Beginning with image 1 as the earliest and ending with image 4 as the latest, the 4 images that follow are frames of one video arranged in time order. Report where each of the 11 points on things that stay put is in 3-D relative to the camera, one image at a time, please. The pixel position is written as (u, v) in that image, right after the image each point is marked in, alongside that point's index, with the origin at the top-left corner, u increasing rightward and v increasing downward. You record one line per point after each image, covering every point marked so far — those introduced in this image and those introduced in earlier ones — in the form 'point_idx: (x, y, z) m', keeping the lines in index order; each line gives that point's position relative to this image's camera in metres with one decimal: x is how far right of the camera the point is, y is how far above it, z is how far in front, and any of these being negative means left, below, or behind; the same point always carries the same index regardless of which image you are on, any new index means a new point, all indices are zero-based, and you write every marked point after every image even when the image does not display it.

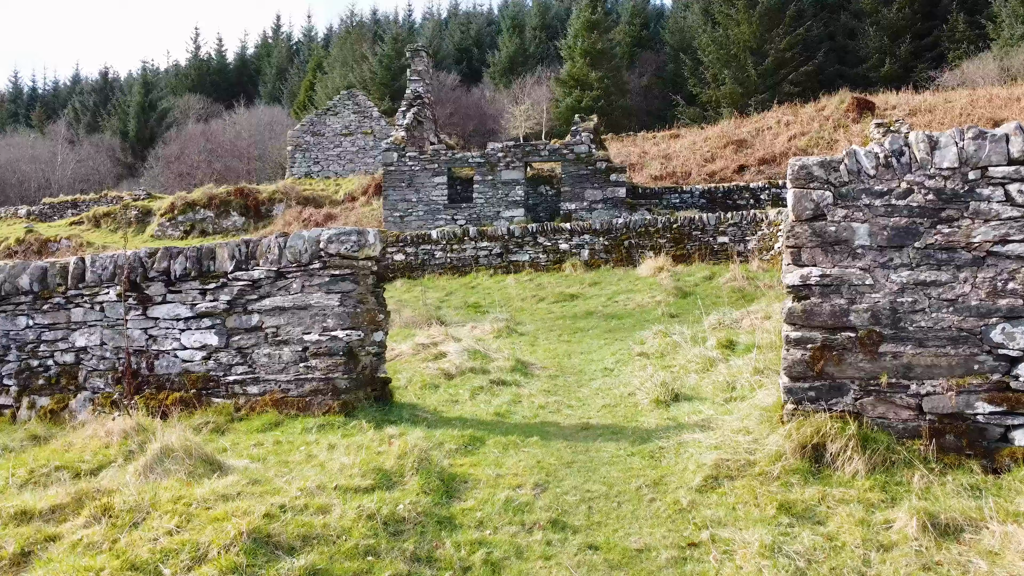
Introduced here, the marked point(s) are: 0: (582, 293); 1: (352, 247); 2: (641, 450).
0: (+1.1, -0.1, +10.9) m
1: (-0.9, +0.2, +4.0) m
2: (+0.6, -0.8, +3.5) m
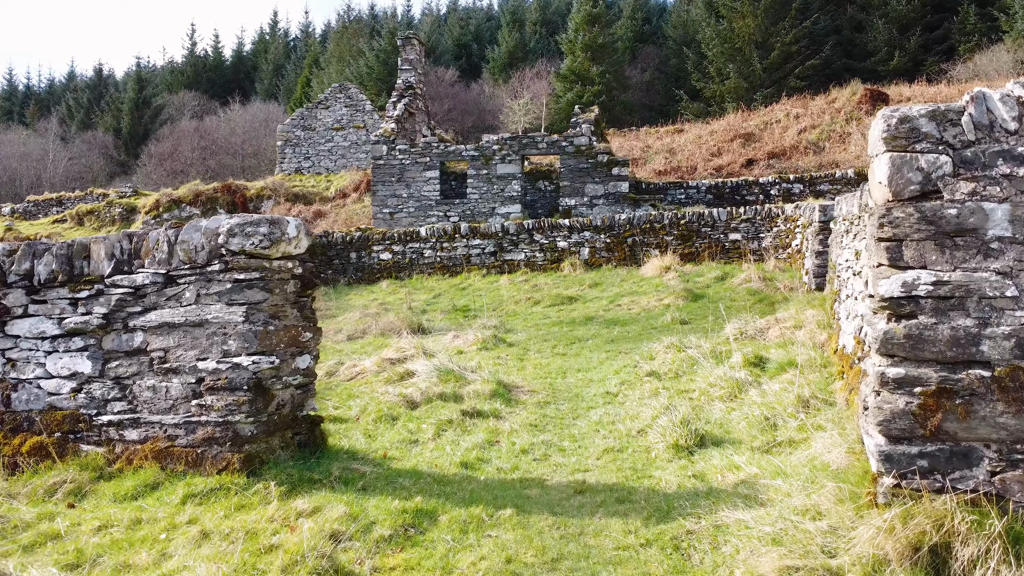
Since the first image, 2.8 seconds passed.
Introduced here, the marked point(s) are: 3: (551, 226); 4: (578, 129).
0: (+1.0, -0.1, +9.9) m
1: (-1.0, +0.2, +2.9) m
2: (+0.5, -0.8, +2.4) m
3: (+0.6, +1.0, +11.4) m
4: (+1.3, +3.0, +13.8) m
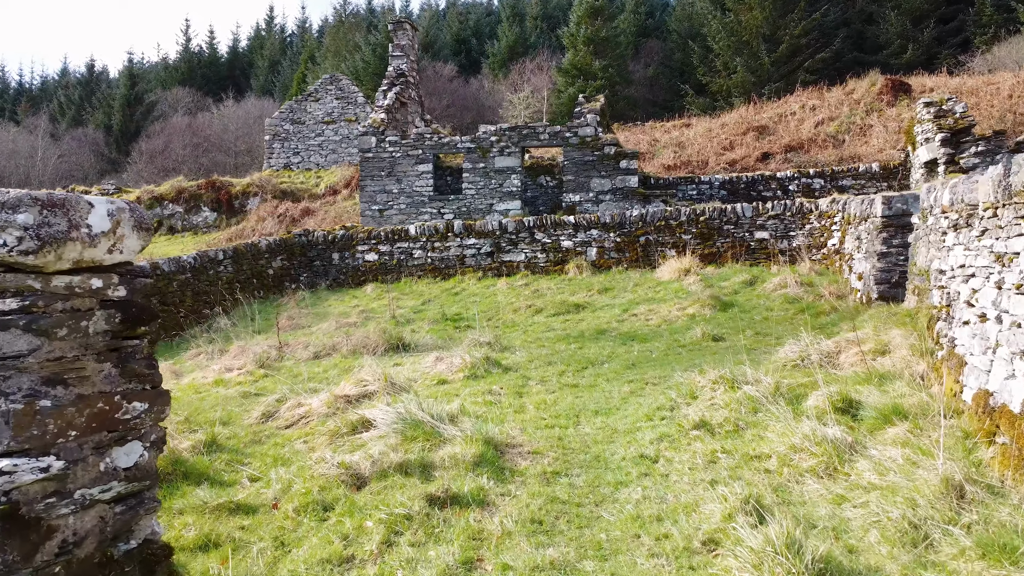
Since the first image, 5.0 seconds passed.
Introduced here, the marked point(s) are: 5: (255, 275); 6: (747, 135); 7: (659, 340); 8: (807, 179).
0: (+0.9, -0.2, +8.5) m
1: (-1.1, +0.1, +1.6) m
2: (+0.5, -0.9, +1.0) m
3: (+0.6, +0.9, +10.1) m
4: (+1.2, +3.0, +12.4) m
5: (-3.7, +0.2, +10.5) m
6: (+6.6, +4.2, +19.8) m
7: (+1.4, -0.5, +6.7) m
8: (+5.4, +2.0, +13.0) m
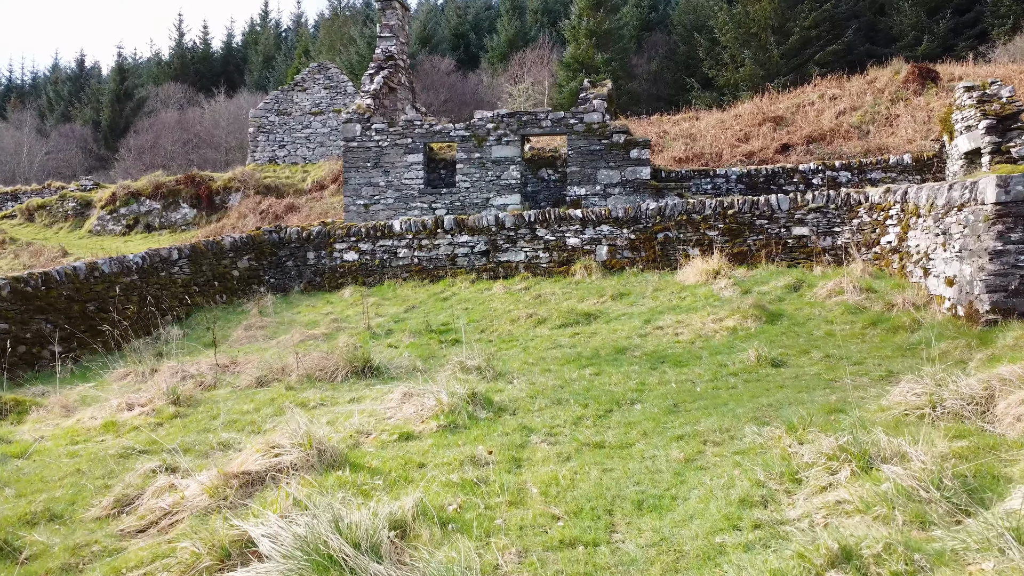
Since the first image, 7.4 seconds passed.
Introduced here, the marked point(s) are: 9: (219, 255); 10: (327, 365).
0: (+0.9, -0.2, +6.9) m
1: (-1.1, 0.0, 0.0) m
2: (+0.4, -1.0, -0.6) m
3: (+0.6, +0.8, +8.5) m
4: (+1.2, +2.9, +10.8) m
5: (-3.8, +0.1, +9.0) m
6: (+6.5, +4.2, +18.2) m
7: (+1.4, -0.5, +5.1) m
8: (+5.4, +1.9, +11.4) m
9: (-3.8, +0.4, +9.1) m
10: (-1.4, -0.6, +5.4) m
